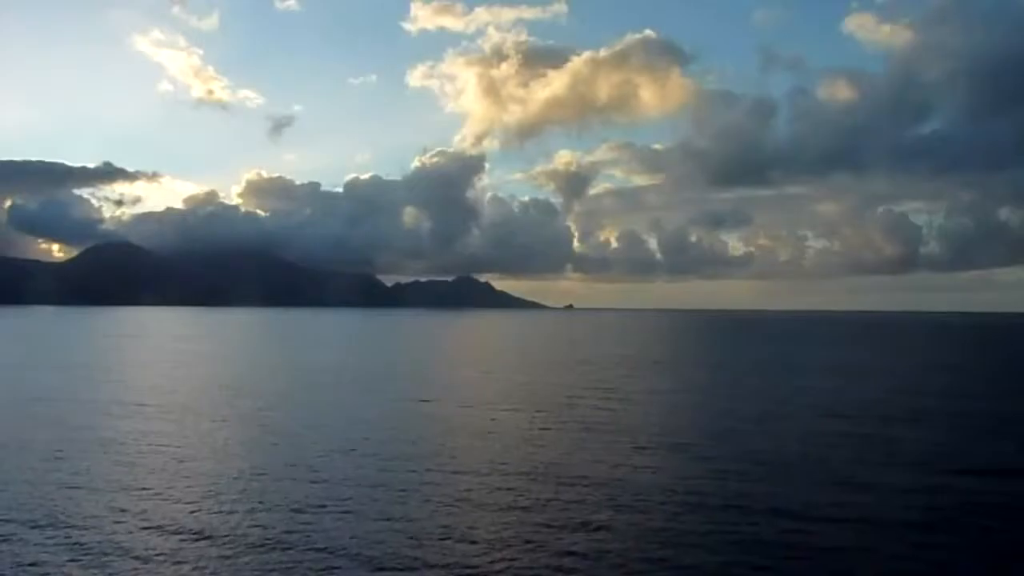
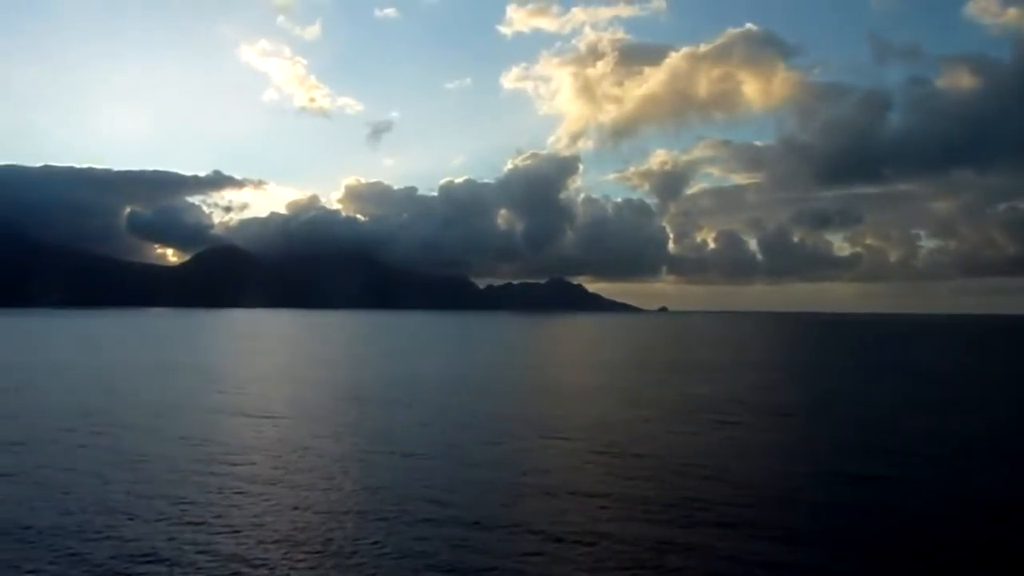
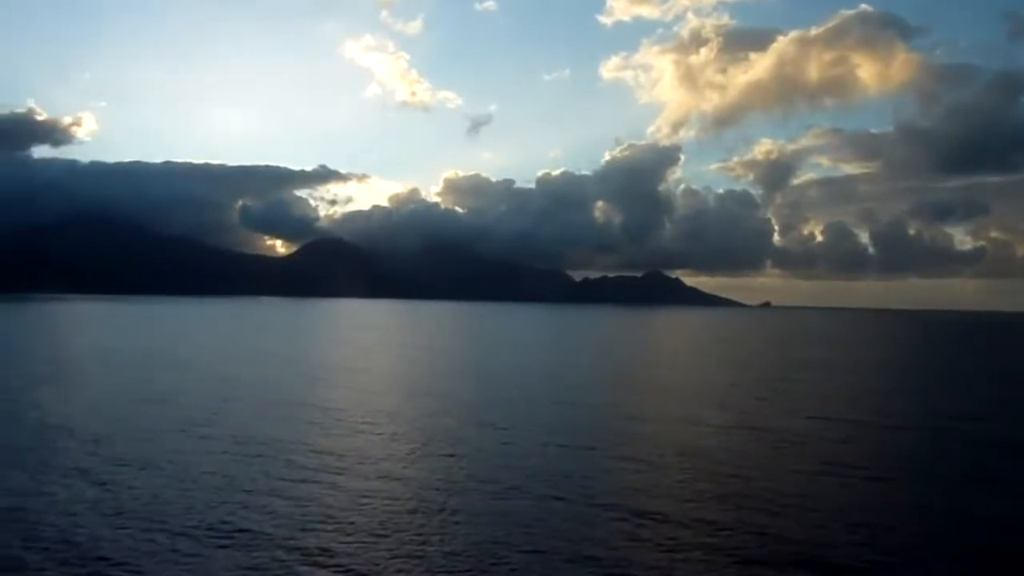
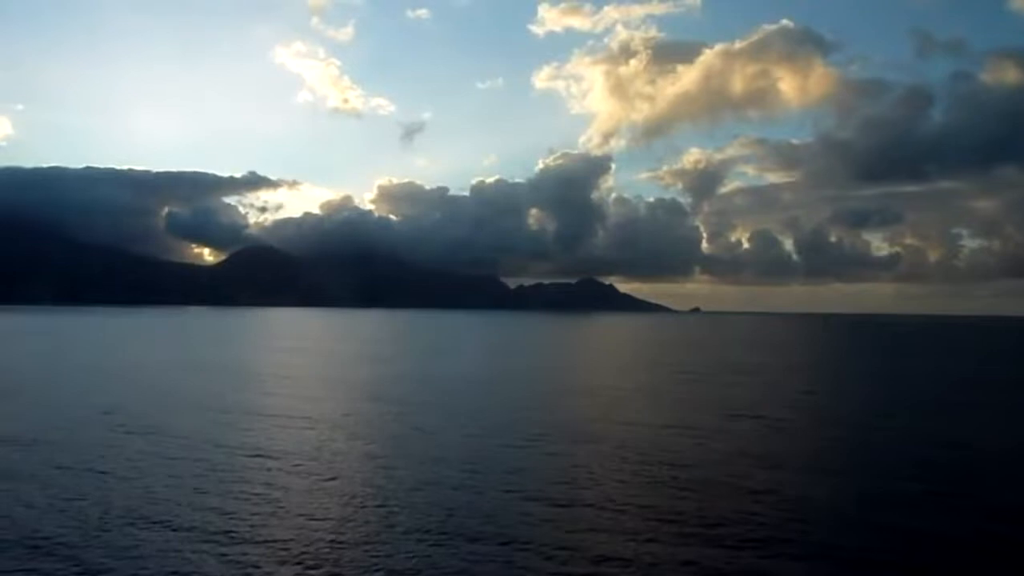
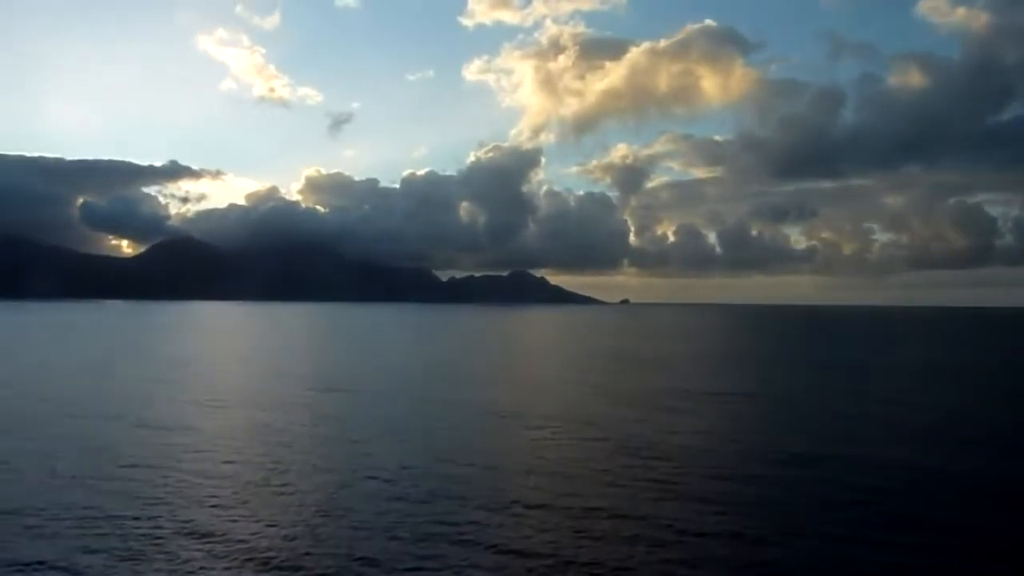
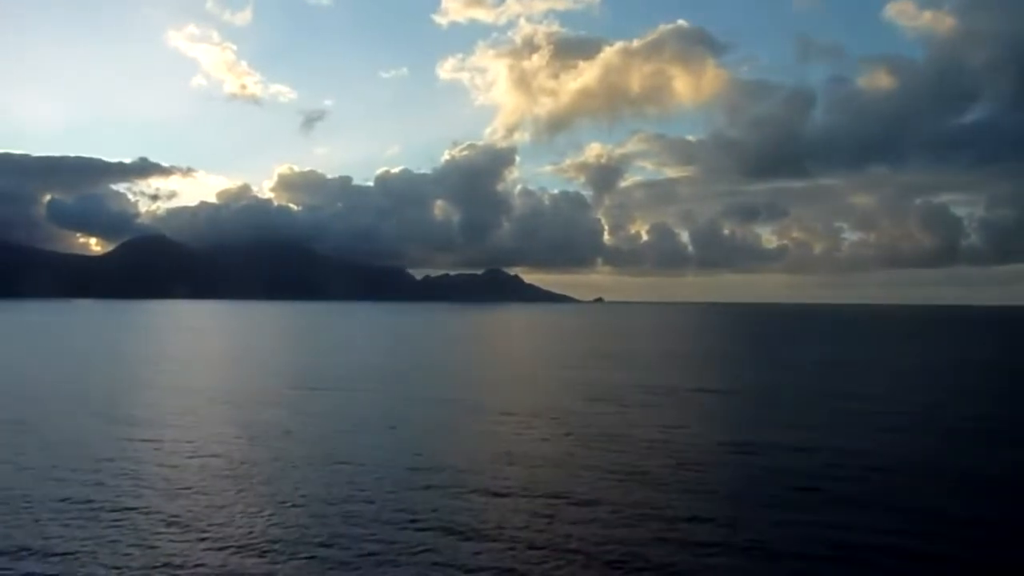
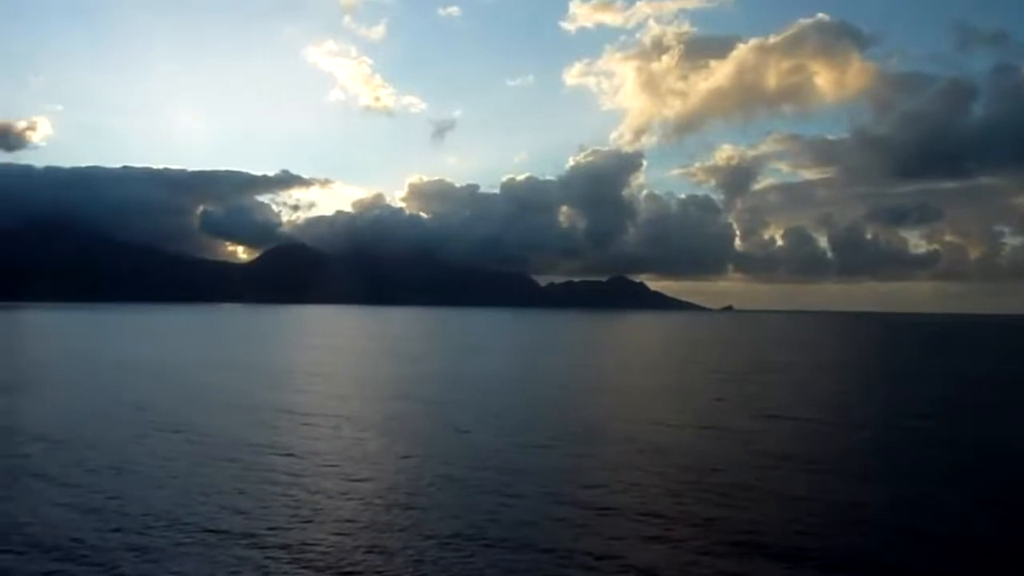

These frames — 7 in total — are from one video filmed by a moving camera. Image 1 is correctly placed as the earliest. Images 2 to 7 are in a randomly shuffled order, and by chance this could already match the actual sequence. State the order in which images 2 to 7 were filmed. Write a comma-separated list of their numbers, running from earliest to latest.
6, 5, 2, 4, 7, 3
